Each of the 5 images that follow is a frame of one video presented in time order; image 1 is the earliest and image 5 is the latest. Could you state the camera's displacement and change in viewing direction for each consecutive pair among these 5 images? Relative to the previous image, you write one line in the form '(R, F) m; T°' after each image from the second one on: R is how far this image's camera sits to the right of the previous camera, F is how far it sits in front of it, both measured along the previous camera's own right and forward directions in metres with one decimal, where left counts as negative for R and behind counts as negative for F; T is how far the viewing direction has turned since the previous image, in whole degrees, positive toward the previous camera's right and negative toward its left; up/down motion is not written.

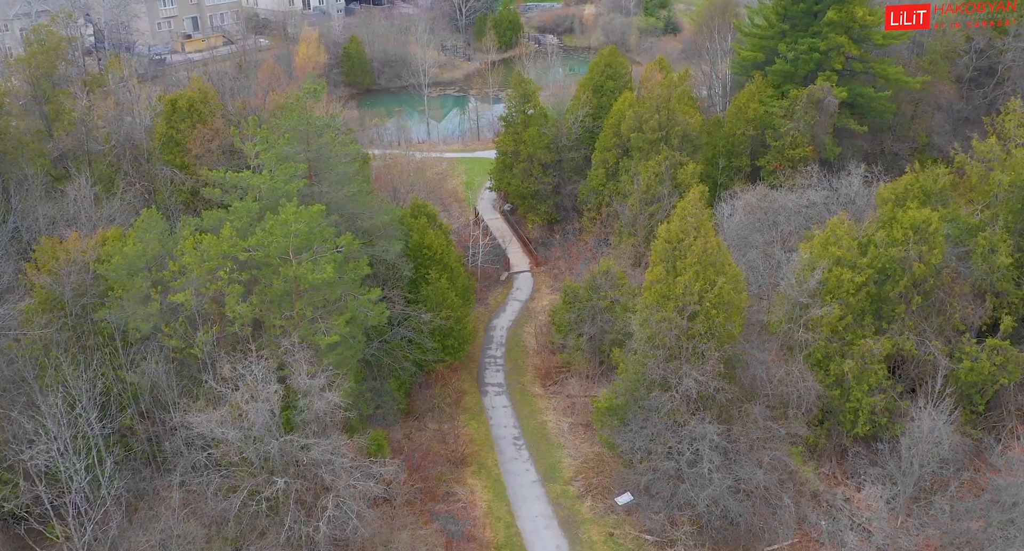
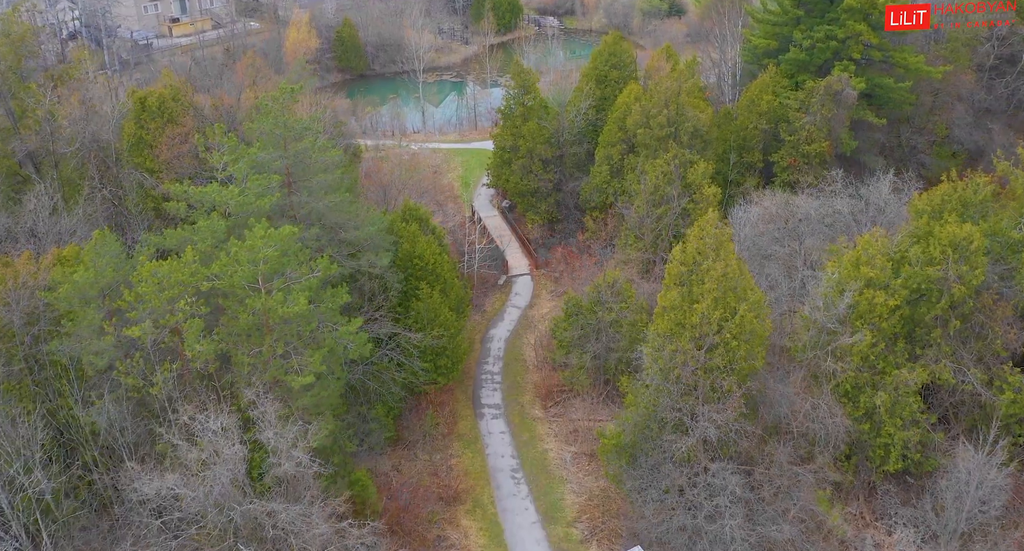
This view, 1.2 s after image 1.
(+0.1, +2.5) m; 0°
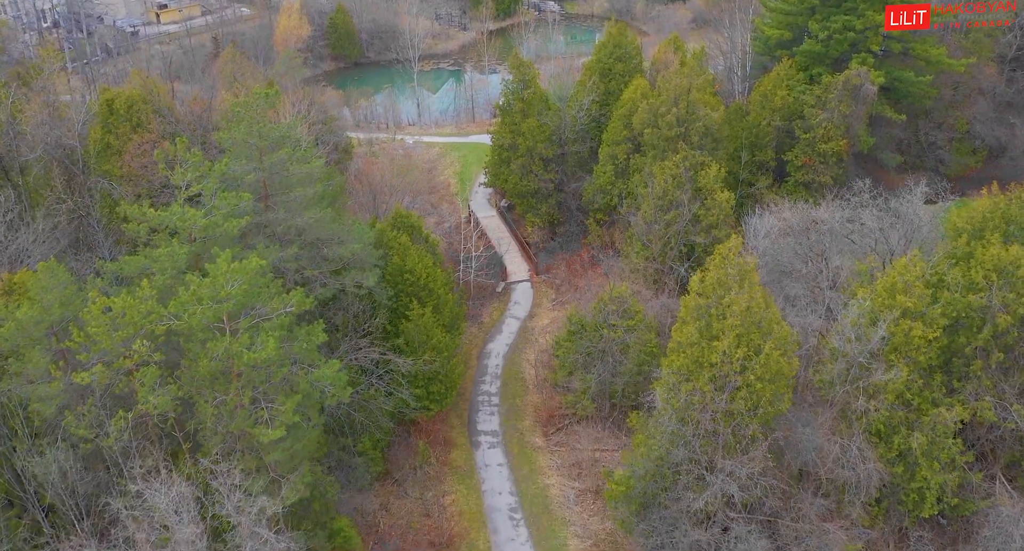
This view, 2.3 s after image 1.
(0.0, +2.4) m; 0°
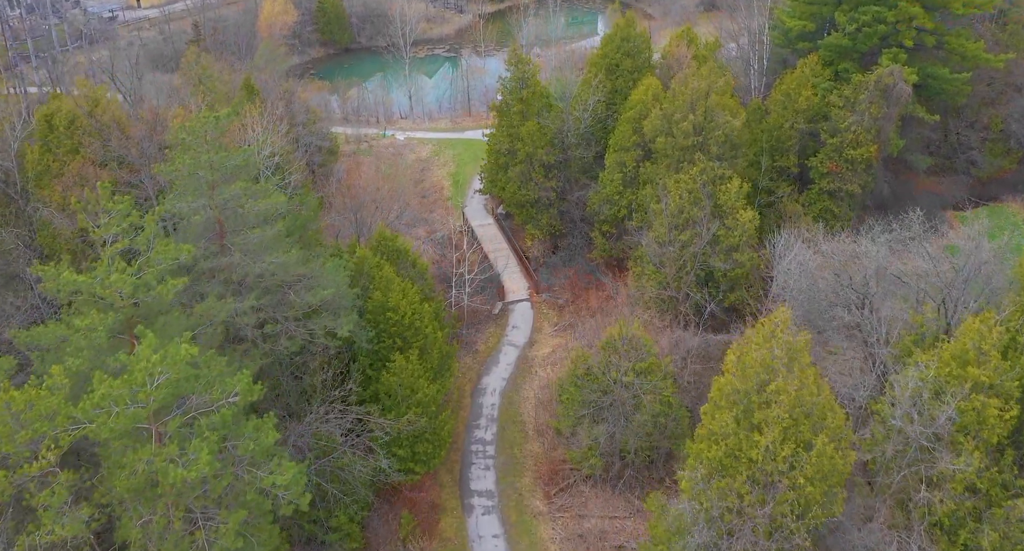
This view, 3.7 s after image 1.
(+0.1, +3.6) m; 0°
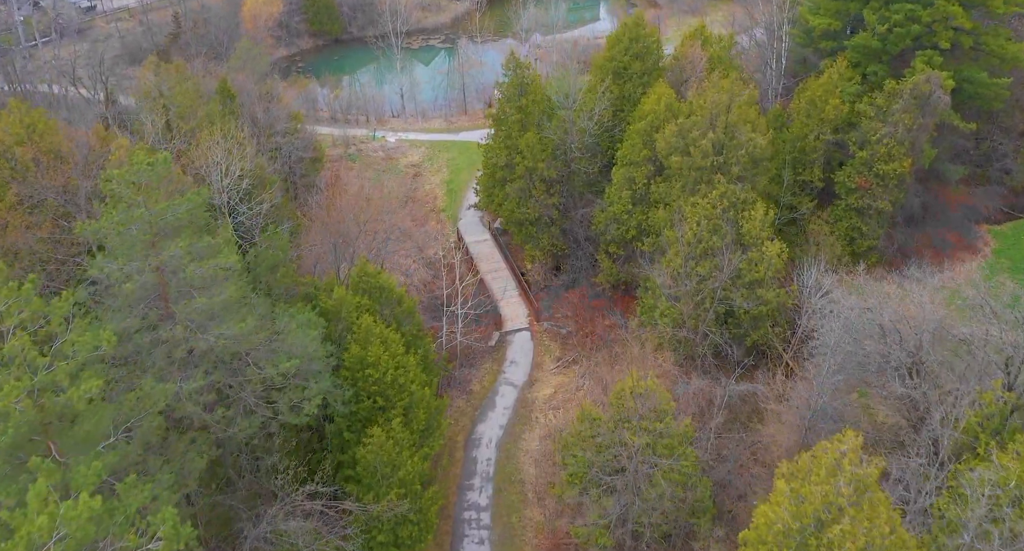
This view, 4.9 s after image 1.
(+0.1, +3.3) m; 0°
